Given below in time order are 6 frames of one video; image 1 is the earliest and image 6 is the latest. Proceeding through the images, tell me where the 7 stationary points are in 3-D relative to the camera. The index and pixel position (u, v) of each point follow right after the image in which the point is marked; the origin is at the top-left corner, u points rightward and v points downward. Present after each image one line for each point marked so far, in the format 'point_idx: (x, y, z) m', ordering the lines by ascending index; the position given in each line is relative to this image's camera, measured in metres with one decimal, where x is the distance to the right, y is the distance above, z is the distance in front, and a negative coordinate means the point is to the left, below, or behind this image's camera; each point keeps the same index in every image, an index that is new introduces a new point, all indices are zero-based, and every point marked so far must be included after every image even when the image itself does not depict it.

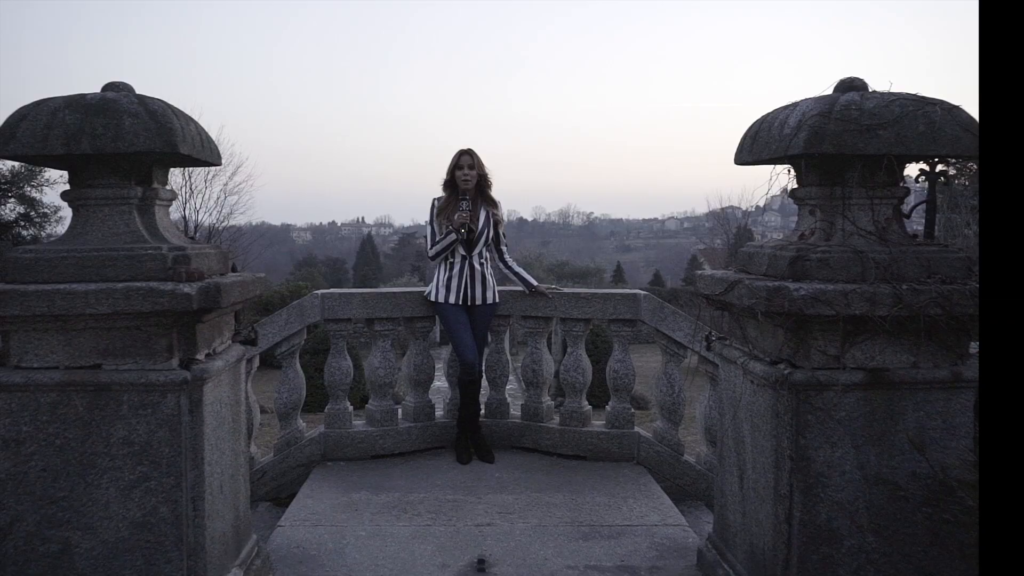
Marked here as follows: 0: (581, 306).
0: (+0.4, -0.1, +4.4) m
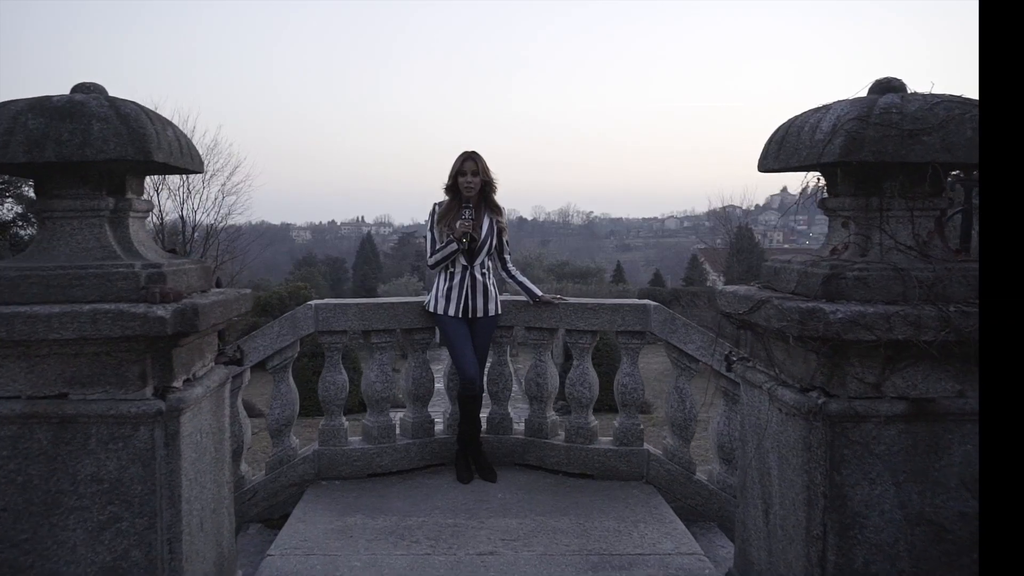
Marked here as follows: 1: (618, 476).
0: (+0.4, -0.2, +4.2) m
1: (+0.6, -1.1, +4.2) m
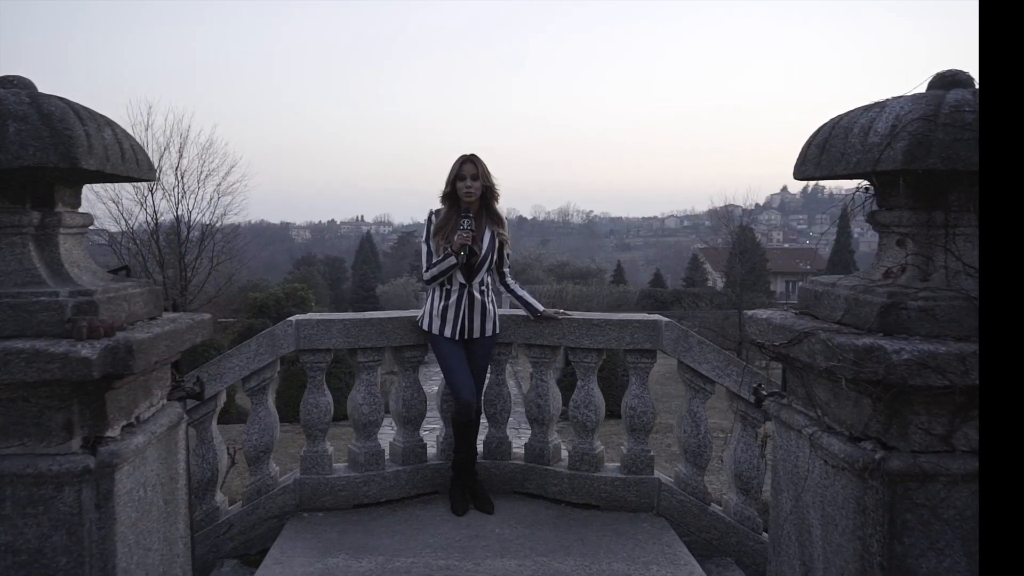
0: (+0.4, -0.3, +3.9) m
1: (+0.6, -1.2, +3.9) m
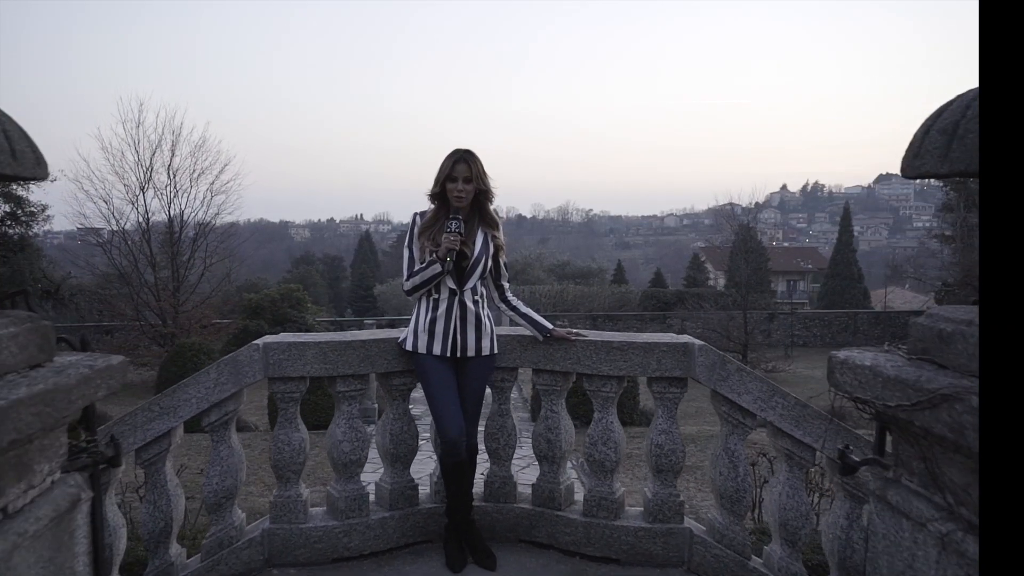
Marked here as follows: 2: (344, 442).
0: (+0.5, -0.3, +3.3) m
1: (+0.6, -1.2, +3.3) m
2: (-0.8, -0.7, +3.3) m
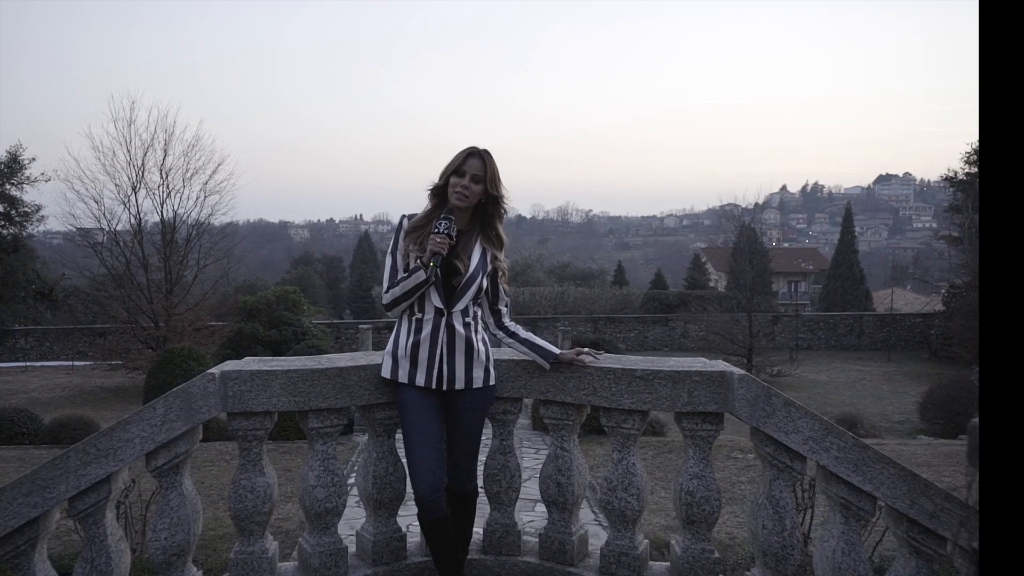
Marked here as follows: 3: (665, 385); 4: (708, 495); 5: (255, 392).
0: (+0.5, -0.4, +2.8) m
1: (+0.6, -1.3, +2.8) m
2: (-0.8, -0.8, +2.8) m
3: (+0.6, -0.4, +2.8) m
4: (+0.8, -0.8, +2.8) m
5: (-1.0, -0.4, +2.7) m
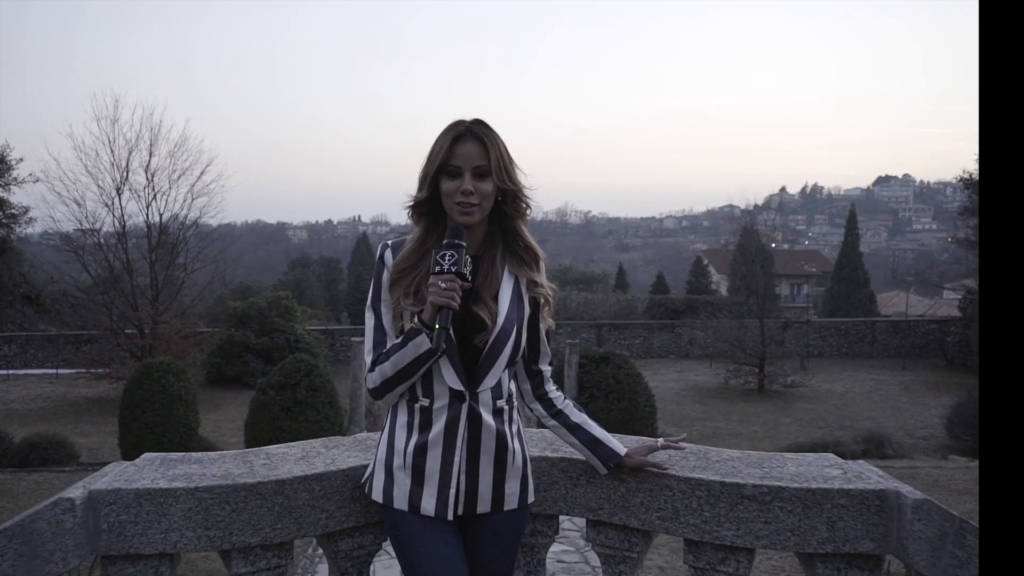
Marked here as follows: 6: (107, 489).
0: (+0.6, -0.6, +1.8) m
1: (+0.7, -1.5, +1.8) m
2: (-0.7, -0.9, +1.8) m
3: (+0.7, -0.5, +1.8) m
4: (+0.8, -1.0, +1.8) m
5: (-0.9, -0.6, +1.7) m
6: (-1.0, -0.5, +1.7) m
